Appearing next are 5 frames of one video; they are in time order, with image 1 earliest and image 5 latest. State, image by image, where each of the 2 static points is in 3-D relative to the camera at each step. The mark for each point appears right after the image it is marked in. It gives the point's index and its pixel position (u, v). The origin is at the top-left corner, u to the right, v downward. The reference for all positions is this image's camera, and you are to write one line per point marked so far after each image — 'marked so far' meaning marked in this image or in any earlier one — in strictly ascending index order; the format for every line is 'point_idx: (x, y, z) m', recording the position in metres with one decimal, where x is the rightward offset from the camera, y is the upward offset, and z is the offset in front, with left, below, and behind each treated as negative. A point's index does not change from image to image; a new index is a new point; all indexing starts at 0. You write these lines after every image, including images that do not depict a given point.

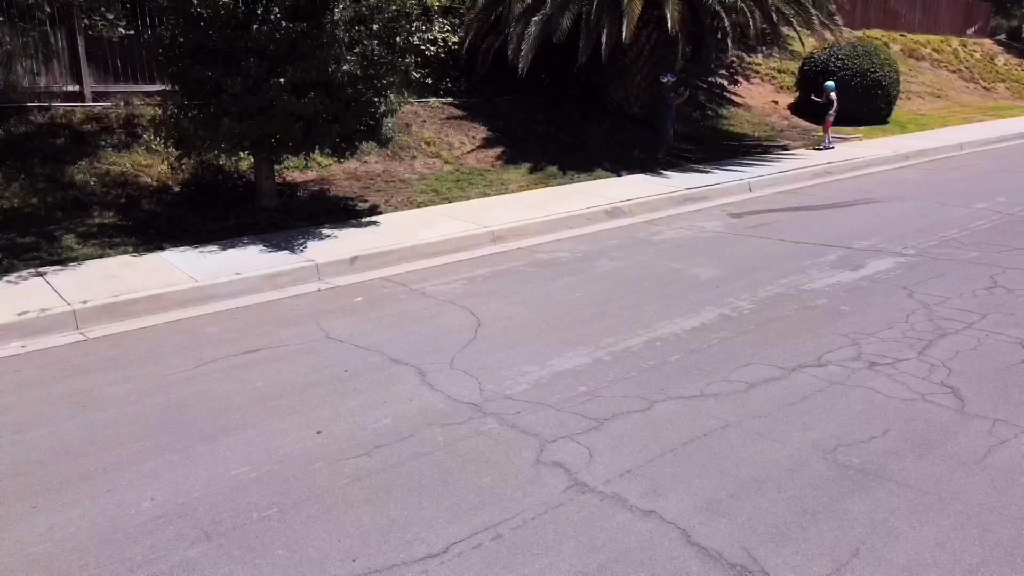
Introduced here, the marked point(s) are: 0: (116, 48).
0: (-6.5, +3.9, +13.2) m
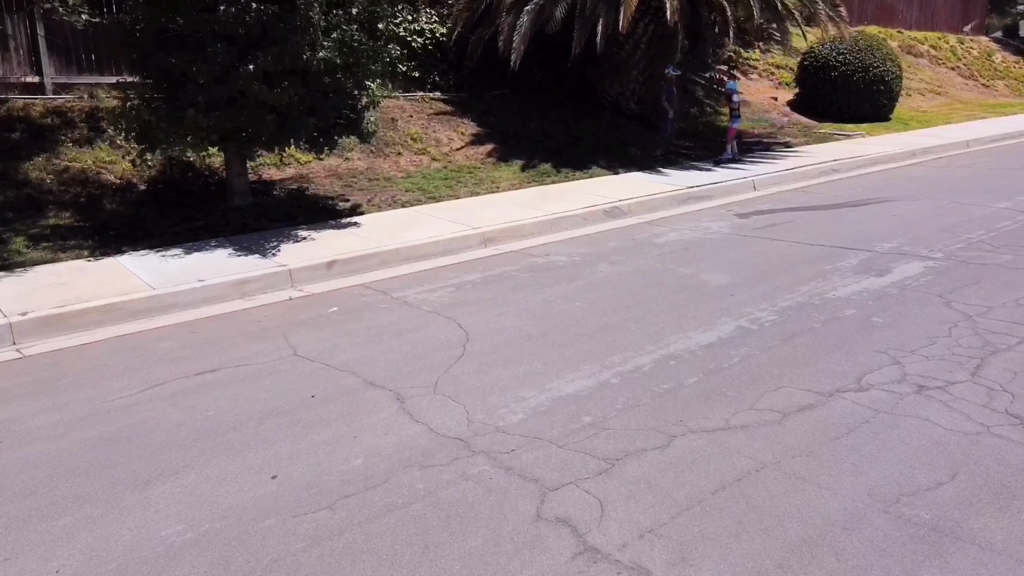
0: (-6.6, +3.8, +12.4) m
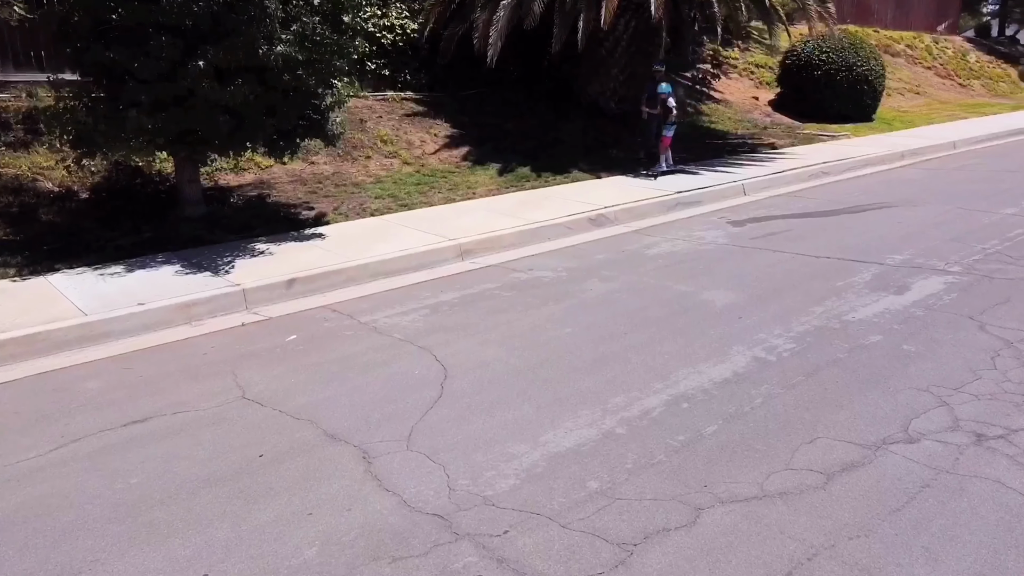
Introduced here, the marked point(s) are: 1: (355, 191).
0: (-6.9, +3.6, +11.3) m
1: (-2.3, +1.4, +11.8) m
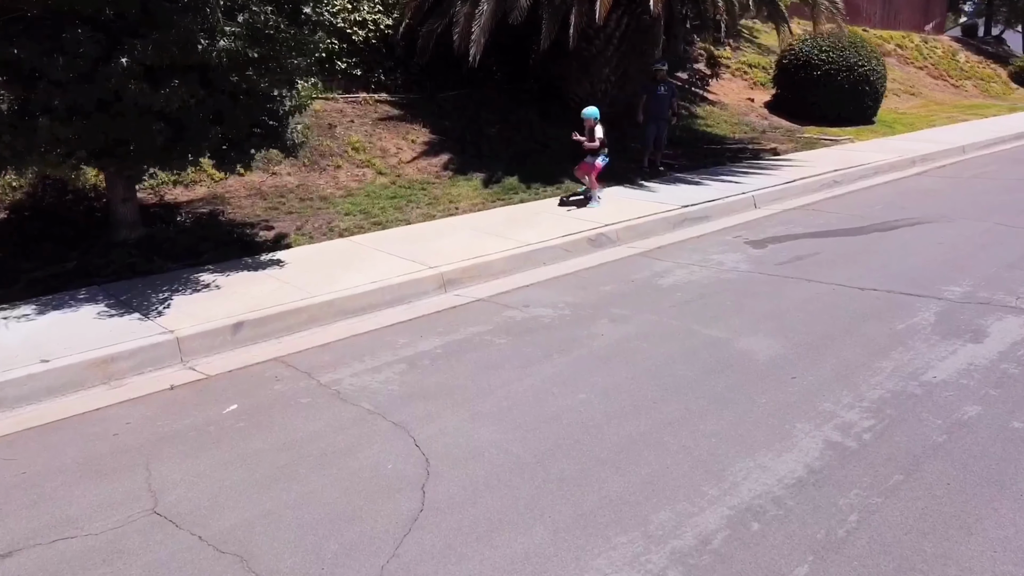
0: (-7.1, +3.2, +9.8) m
1: (-2.4, +1.0, +10.4) m
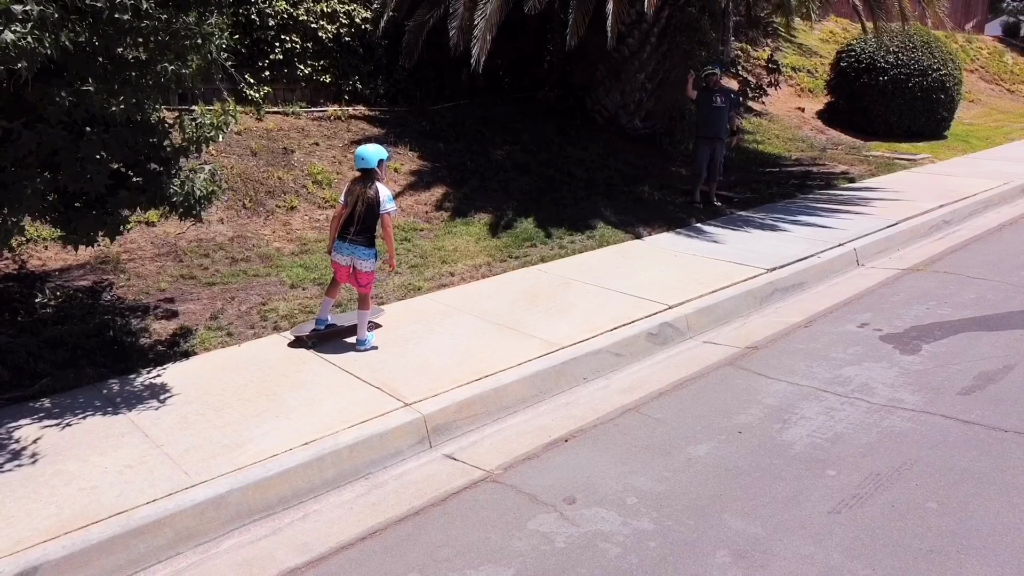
0: (-6.9, +2.3, +6.7) m
1: (-2.3, +0.1, +7.3) m
